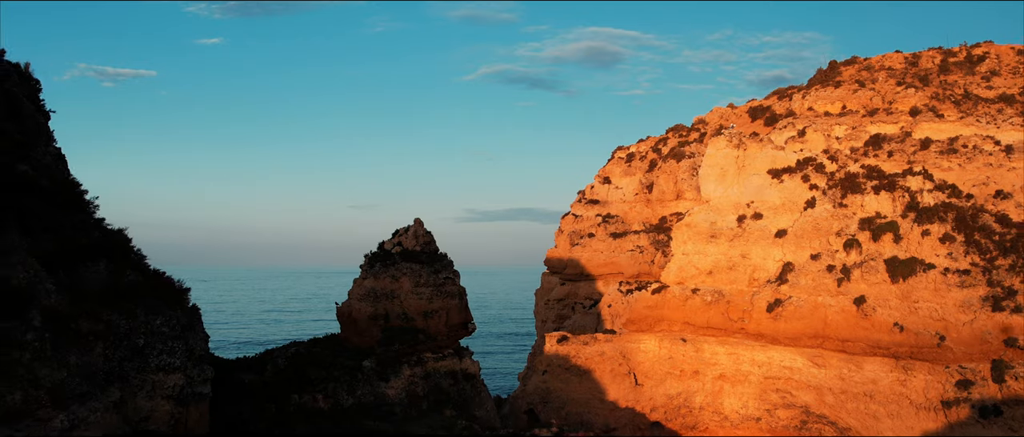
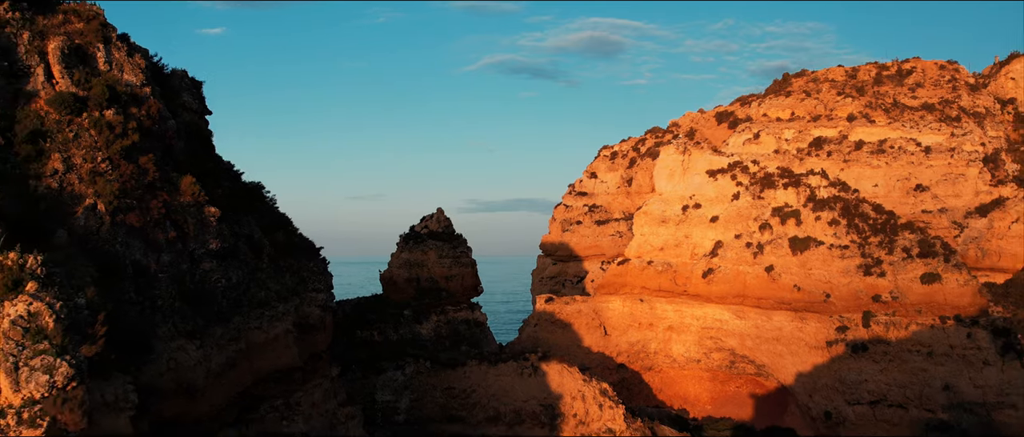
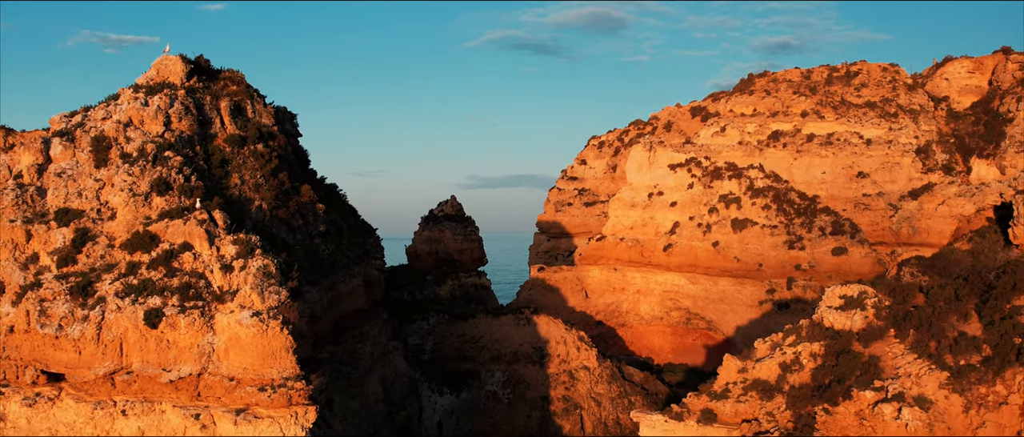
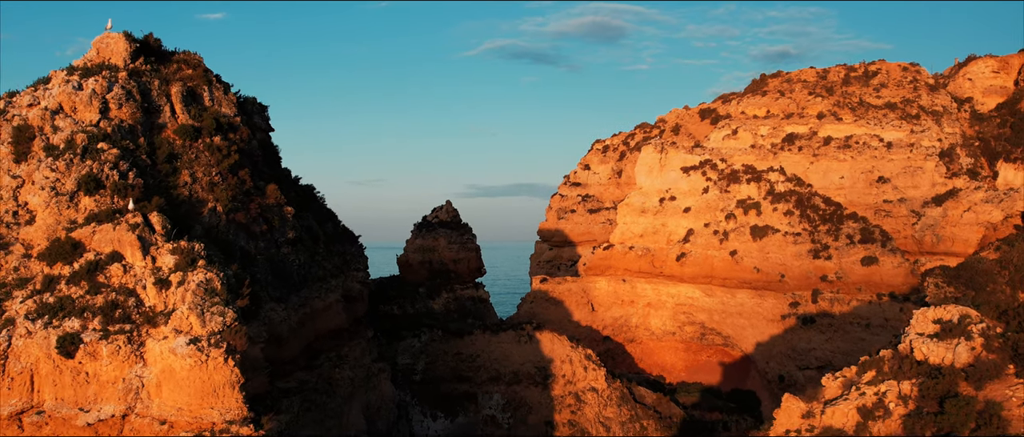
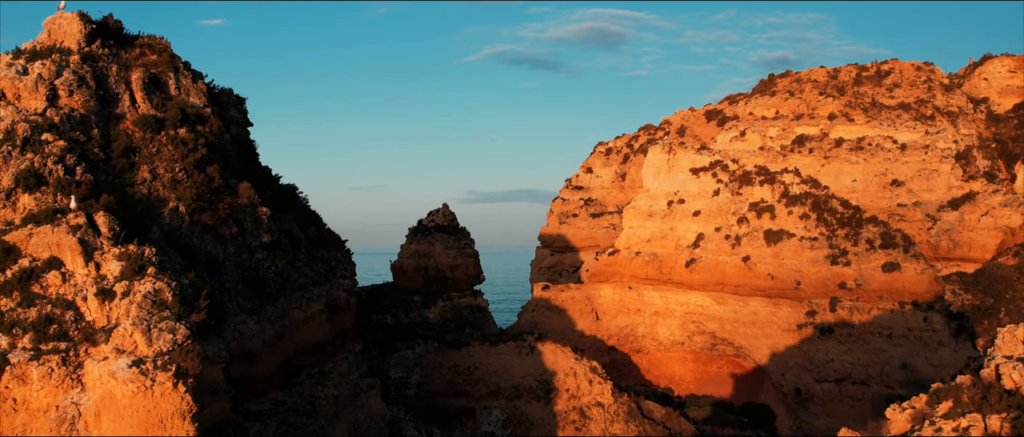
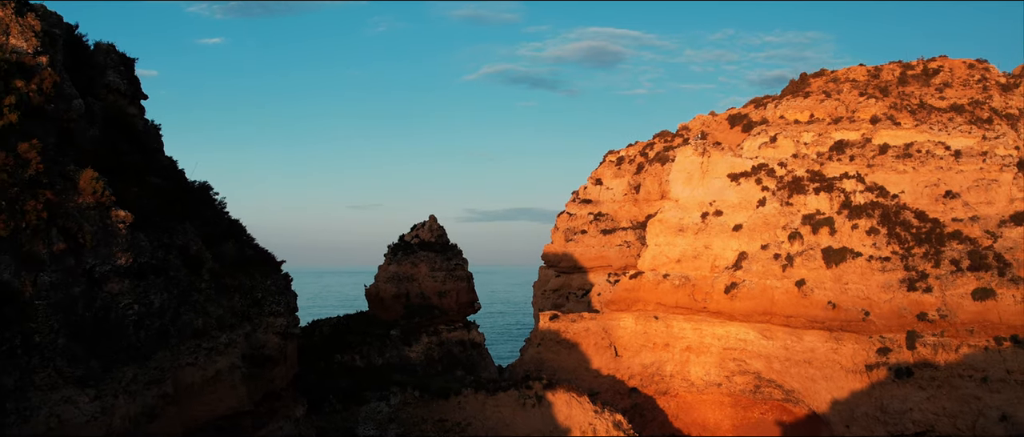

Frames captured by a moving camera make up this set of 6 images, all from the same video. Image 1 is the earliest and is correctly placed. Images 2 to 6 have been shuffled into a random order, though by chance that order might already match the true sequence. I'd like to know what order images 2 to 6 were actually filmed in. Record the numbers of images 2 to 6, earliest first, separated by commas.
6, 2, 5, 4, 3
